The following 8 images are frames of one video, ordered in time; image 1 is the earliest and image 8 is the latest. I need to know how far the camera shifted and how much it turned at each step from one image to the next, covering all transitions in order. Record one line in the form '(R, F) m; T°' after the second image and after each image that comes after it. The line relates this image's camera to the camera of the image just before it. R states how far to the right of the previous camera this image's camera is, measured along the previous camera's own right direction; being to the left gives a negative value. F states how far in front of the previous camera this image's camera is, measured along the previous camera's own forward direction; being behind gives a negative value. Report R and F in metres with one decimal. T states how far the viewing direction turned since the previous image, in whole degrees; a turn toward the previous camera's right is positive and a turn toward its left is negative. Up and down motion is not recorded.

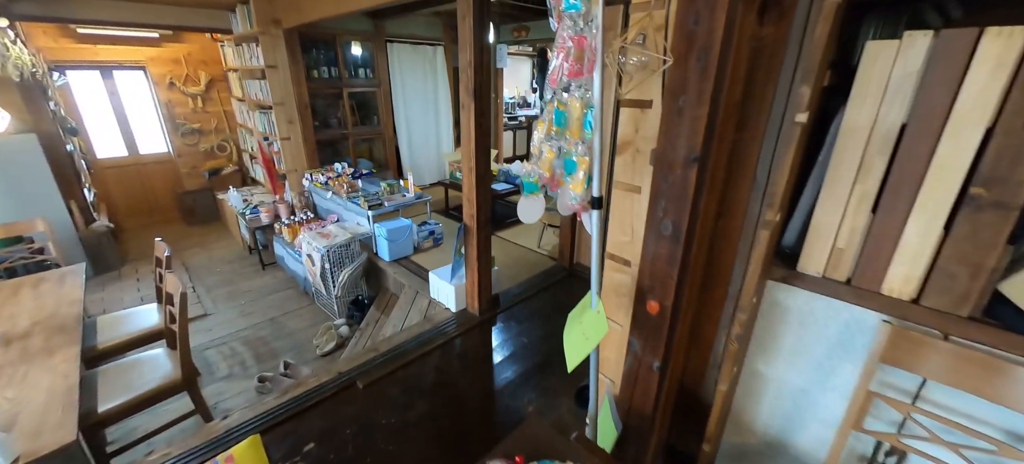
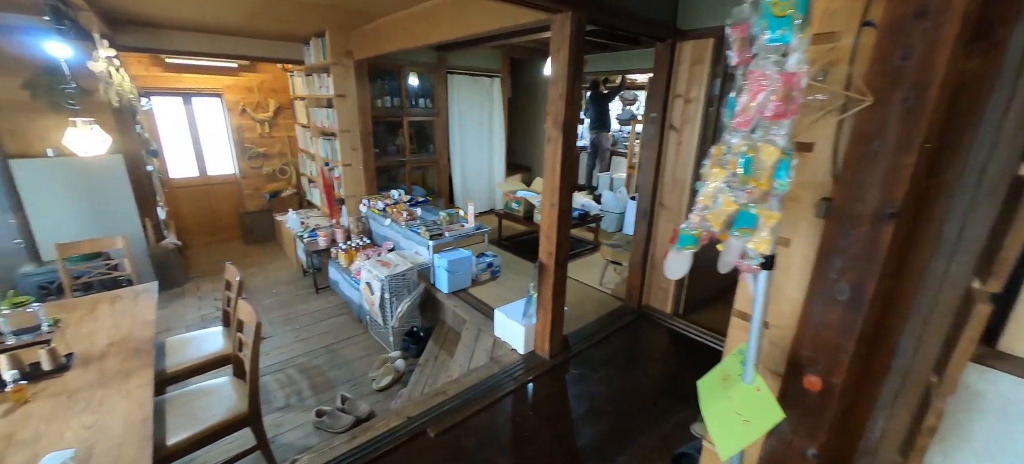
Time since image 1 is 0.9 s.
(-0.3, +0.1) m; -4°
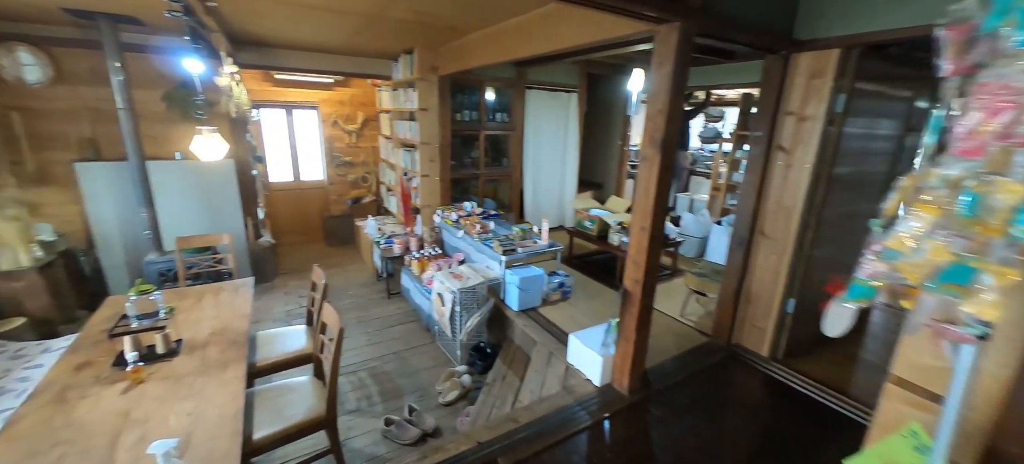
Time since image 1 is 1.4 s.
(-0.2, +0.1) m; -9°
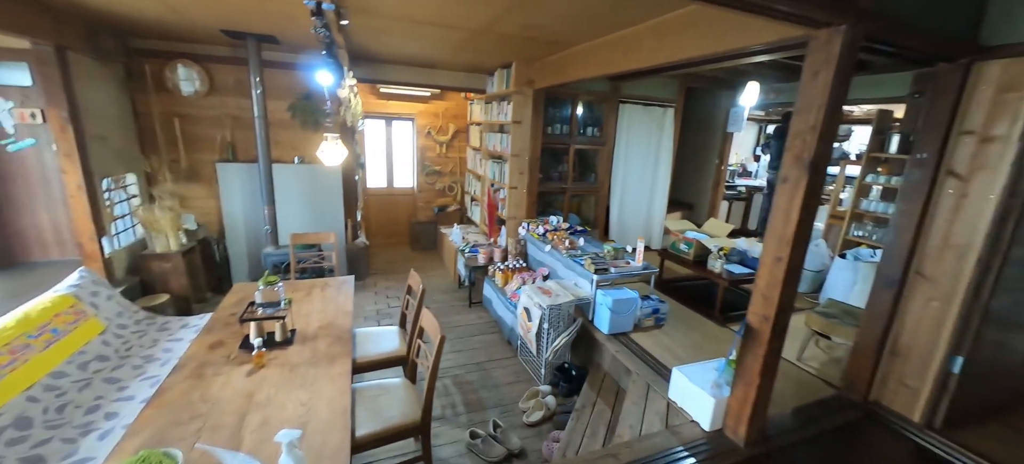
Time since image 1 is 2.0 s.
(-0.2, +0.1) m; -9°
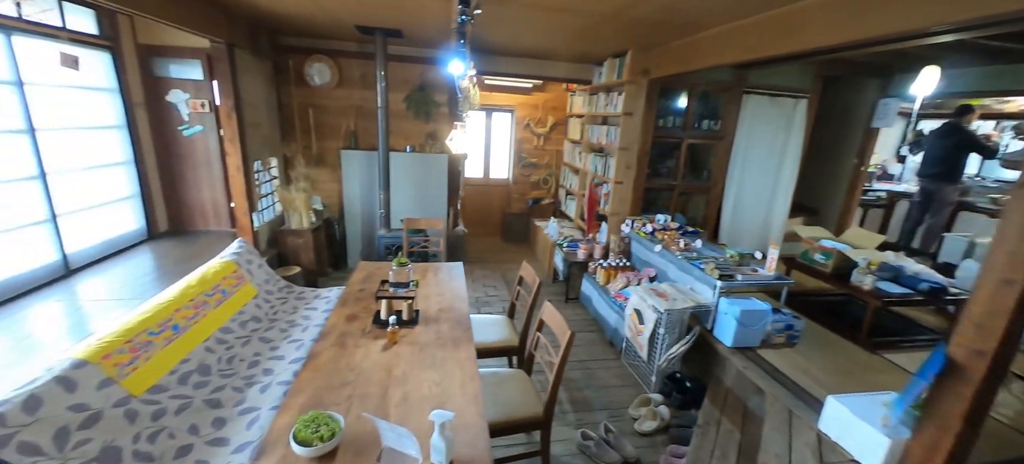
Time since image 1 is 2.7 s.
(-0.4, 0.0) m; -10°
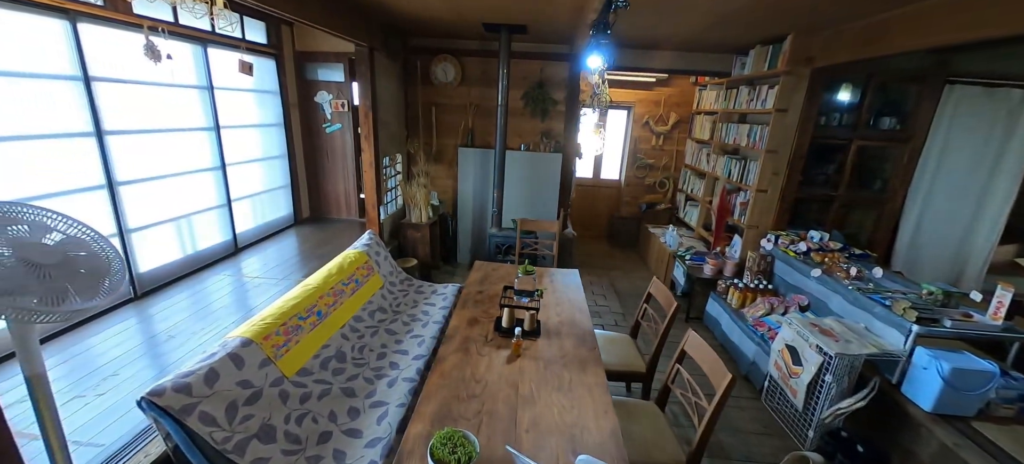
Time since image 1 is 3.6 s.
(-0.3, +0.2) m; -13°
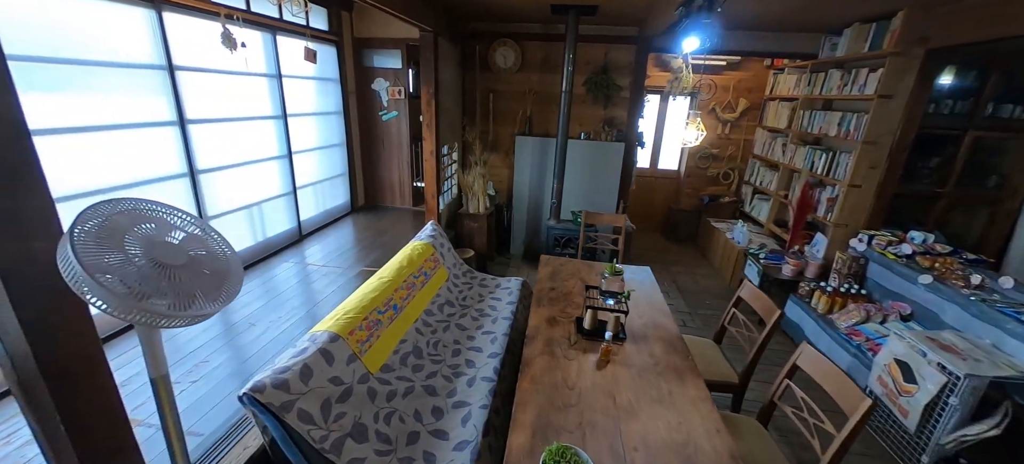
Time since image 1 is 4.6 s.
(-0.3, +0.1) m; -4°
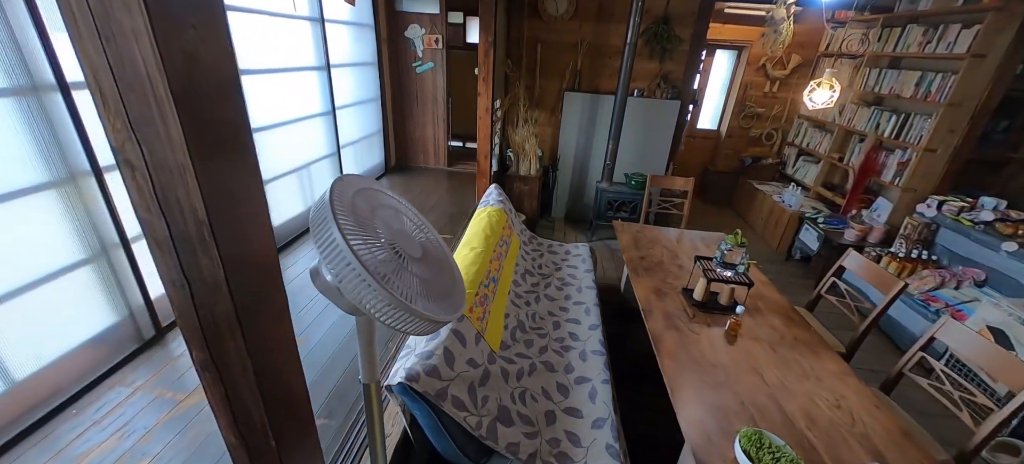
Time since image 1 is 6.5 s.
(-0.6, +0.2) m; +2°
